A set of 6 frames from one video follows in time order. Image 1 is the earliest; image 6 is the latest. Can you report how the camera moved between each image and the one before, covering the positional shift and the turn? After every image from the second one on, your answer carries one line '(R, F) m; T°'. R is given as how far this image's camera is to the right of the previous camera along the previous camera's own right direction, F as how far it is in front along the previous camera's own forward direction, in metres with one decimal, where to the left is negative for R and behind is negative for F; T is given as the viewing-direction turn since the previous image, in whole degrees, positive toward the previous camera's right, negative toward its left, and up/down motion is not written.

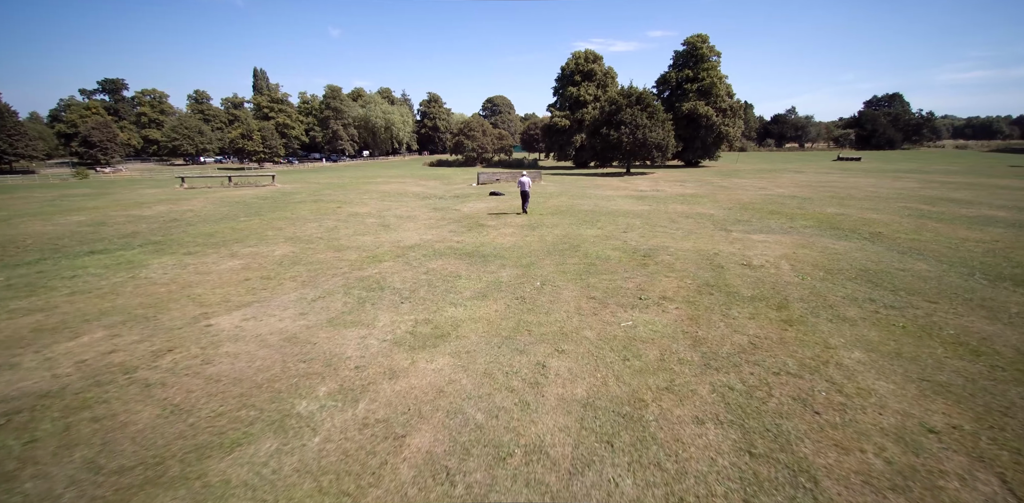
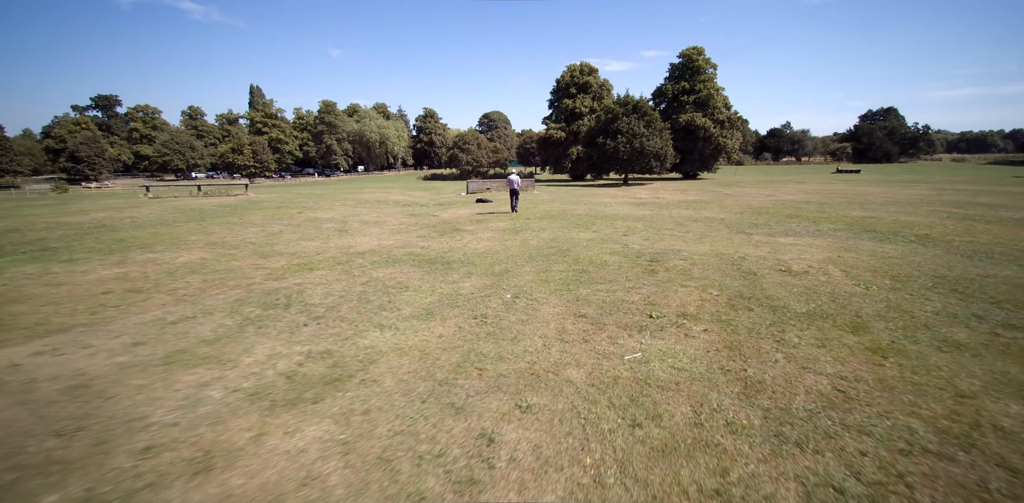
(+0.6, +2.6) m; 0°
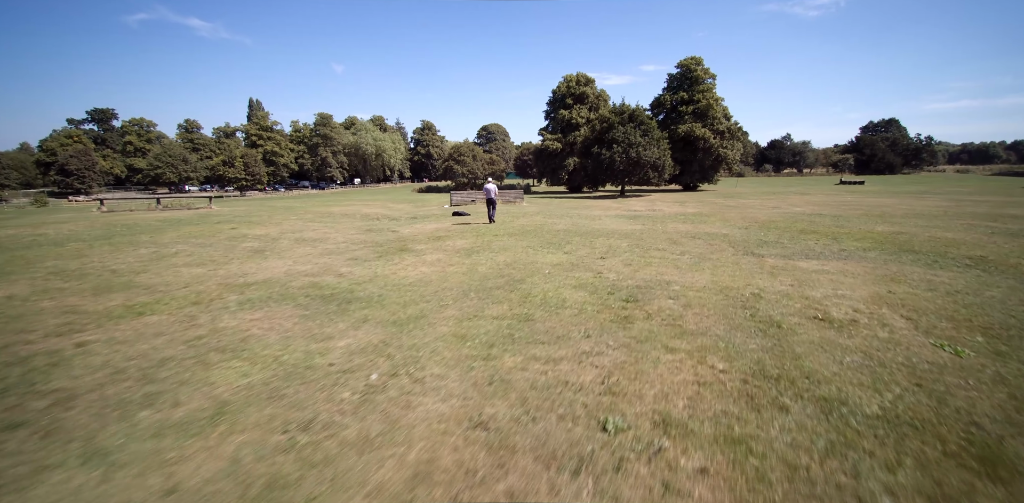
(+1.2, +2.7) m; 0°
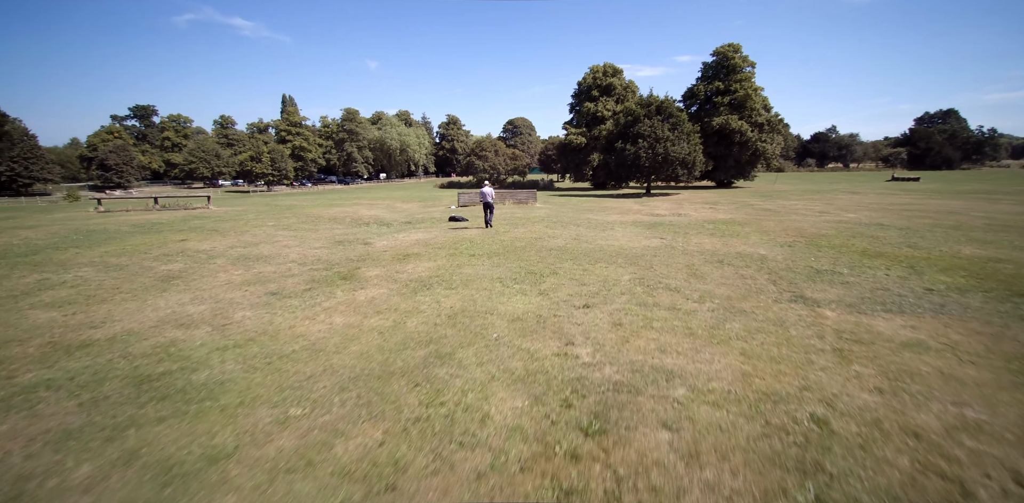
(+1.3, +2.7) m; -4°
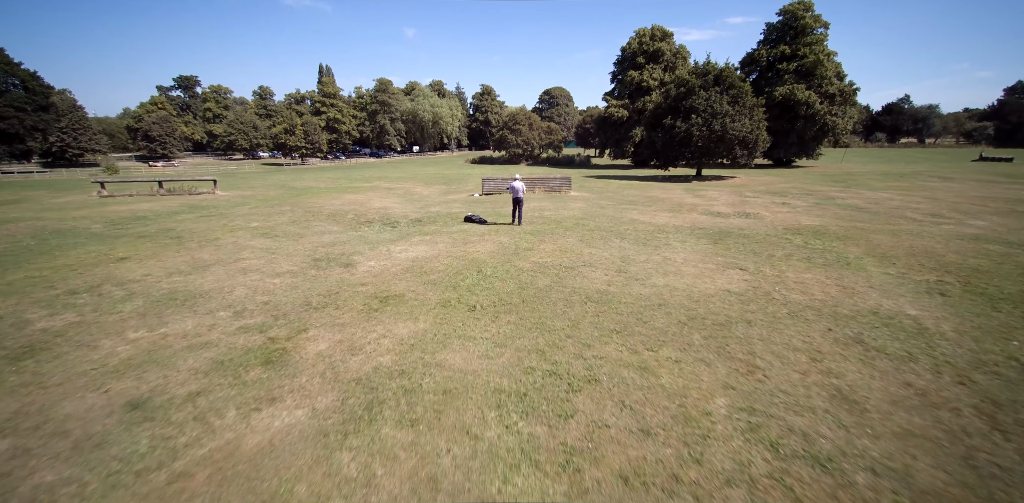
(+0.3, +3.7) m; -4°
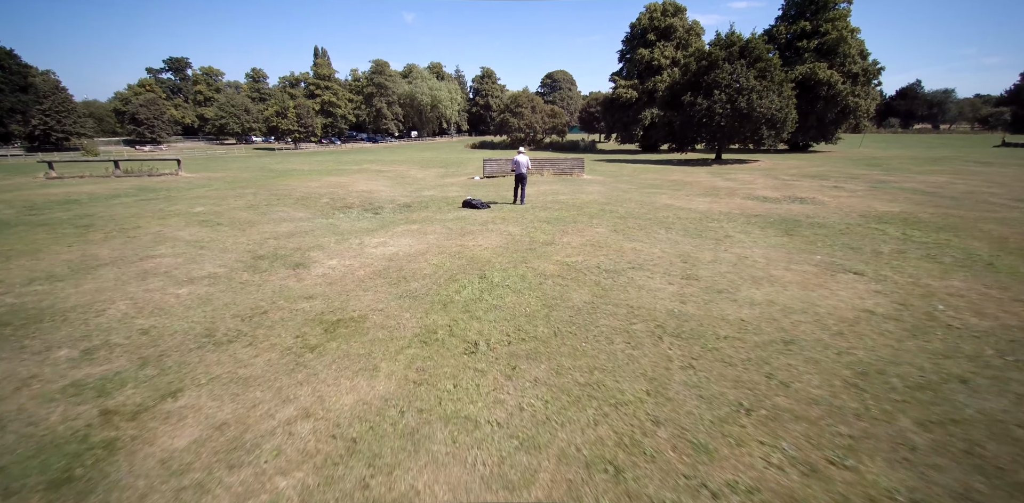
(-0.3, +3.2) m; 0°
